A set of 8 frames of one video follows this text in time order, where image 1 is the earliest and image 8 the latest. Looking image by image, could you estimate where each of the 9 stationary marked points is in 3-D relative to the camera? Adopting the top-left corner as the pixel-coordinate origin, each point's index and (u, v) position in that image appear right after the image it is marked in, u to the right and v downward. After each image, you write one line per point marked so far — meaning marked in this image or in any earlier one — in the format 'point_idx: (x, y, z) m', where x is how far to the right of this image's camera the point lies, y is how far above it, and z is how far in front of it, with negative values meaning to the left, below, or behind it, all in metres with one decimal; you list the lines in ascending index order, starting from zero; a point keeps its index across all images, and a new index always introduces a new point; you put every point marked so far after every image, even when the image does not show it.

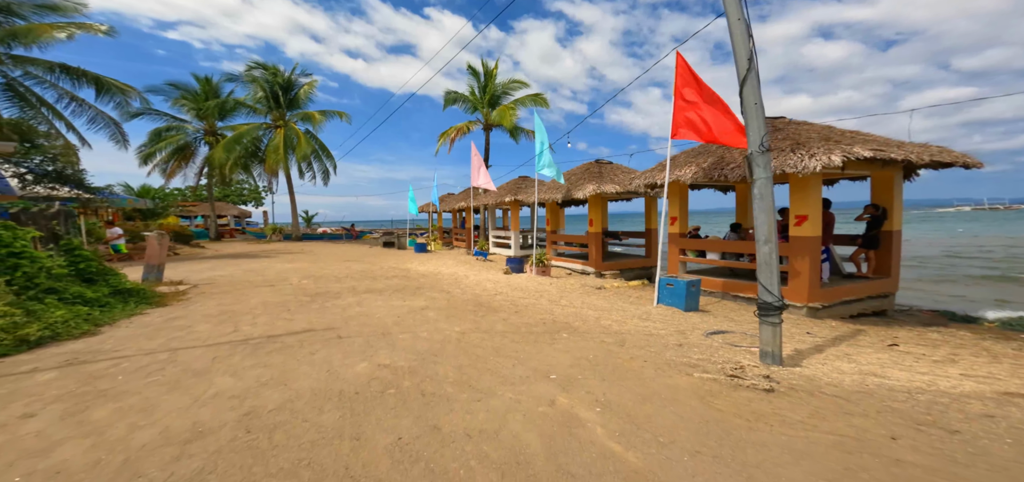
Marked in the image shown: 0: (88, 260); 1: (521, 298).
0: (-6.4, -0.3, +6.5) m
1: (+0.2, -1.3, +9.9) m
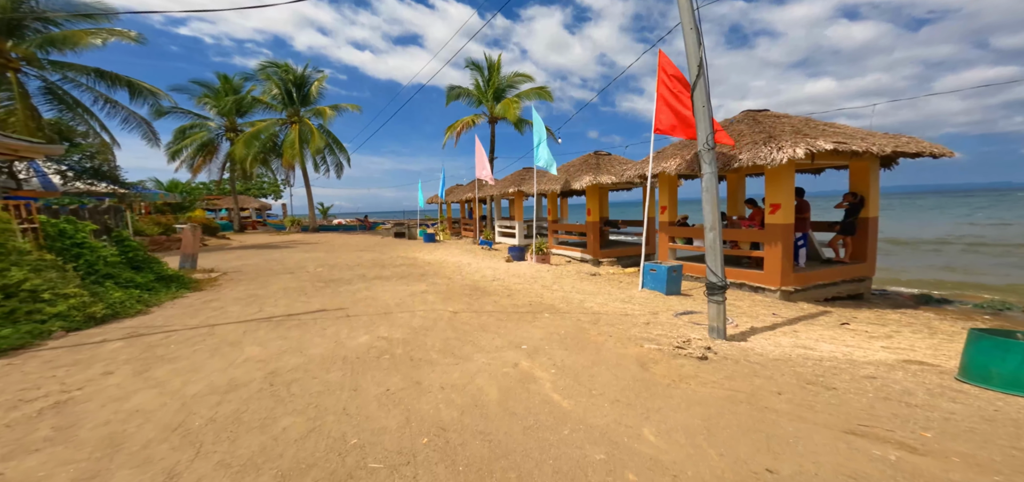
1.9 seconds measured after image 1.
0: (-6.6, -0.2, +7.5) m
1: (+0.1, -1.0, +10.7) m
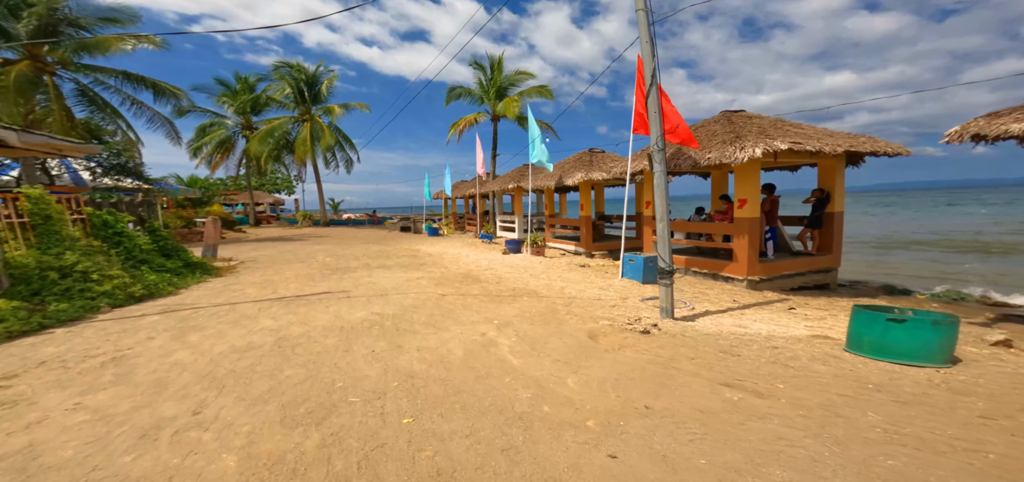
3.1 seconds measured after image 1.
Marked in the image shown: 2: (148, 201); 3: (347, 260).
0: (-7.0, 0.0, +8.6) m
1: (-0.1, -0.8, +11.6) m
2: (-8.7, +0.9, +10.1) m
3: (-4.8, -0.6, +12.6) m
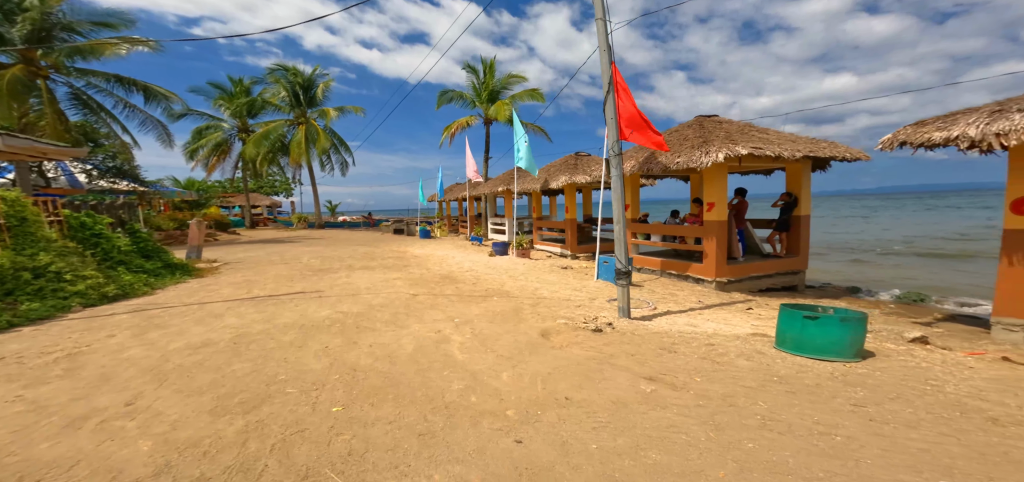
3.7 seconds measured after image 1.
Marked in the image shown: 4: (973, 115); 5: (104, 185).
0: (-7.6, 0.0, +8.8) m
1: (-0.7, -0.9, +11.8) m
2: (-9.3, +0.9, +10.4) m
3: (-5.4, -0.6, +12.8) m
4: (+5.1, +1.4, +4.7) m
5: (-17.7, +2.4, +18.4) m
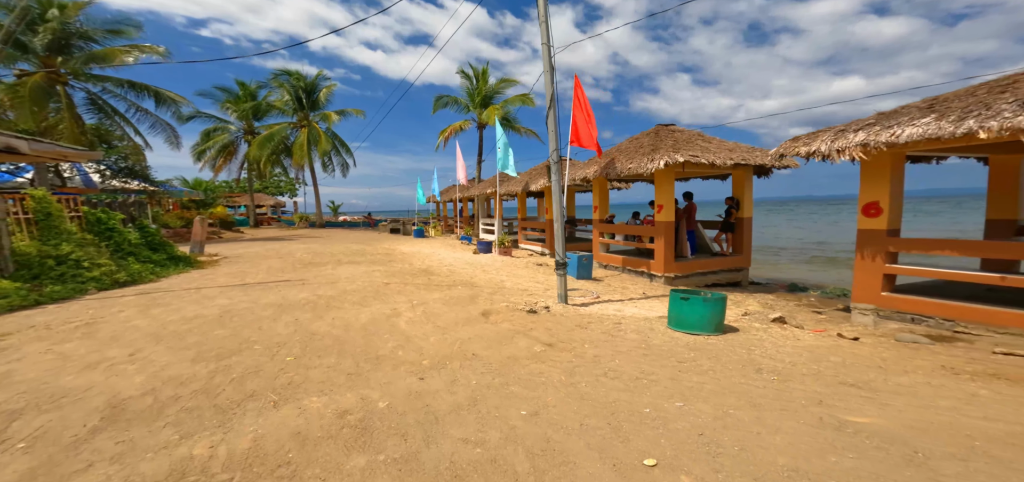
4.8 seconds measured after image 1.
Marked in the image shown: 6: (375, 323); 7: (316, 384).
0: (-8.4, +0.1, +10.0) m
1: (-1.5, -0.8, +12.9) m
2: (-10.1, +1.0, +11.6) m
3: (-6.2, -0.5, +14.0) m
4: (+4.2, +1.4, +5.7) m
5: (-18.4, +2.6, +19.7) m
6: (-1.9, -1.2, +5.8) m
7: (-1.6, -1.1, +3.7) m
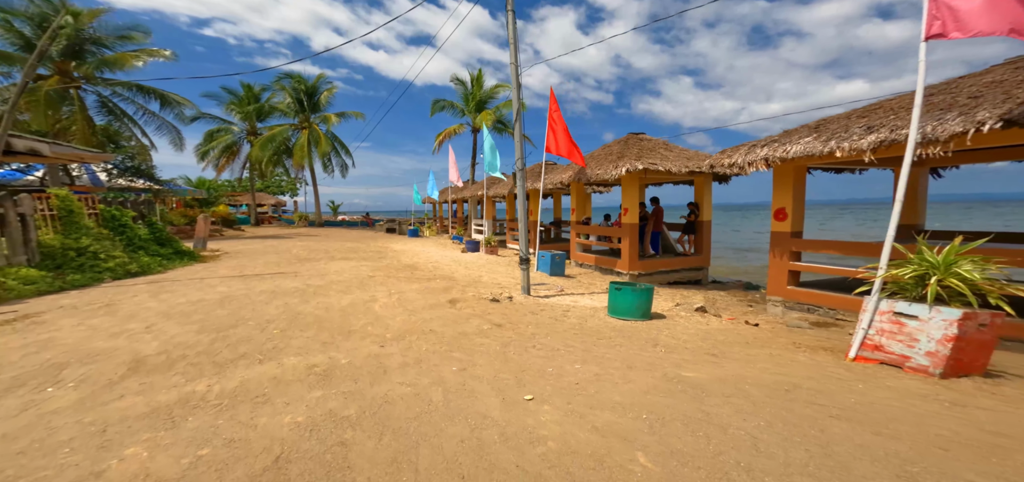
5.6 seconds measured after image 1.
0: (-9.0, +0.3, +11.0) m
1: (-2.1, -0.8, +13.8) m
2: (-10.7, +1.2, +12.5) m
3: (-6.8, -0.4, +14.9) m
4: (+3.6, +1.4, +6.6) m
5: (-18.9, +2.8, +20.7) m
6: (-2.5, -1.1, +6.7) m
7: (-2.3, -1.1, +4.6) m
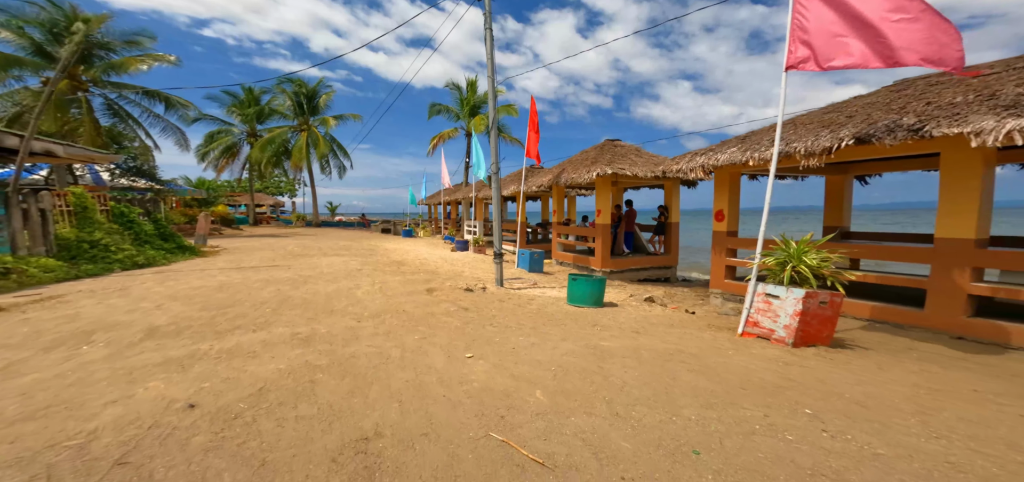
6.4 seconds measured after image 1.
0: (-9.6, +0.4, +11.7) m
1: (-2.7, -0.7, +14.6) m
2: (-11.2, +1.3, +13.3) m
3: (-7.4, -0.4, +15.7) m
4: (+3.1, +1.5, +7.4) m
5: (-19.5, +2.9, +21.5) m
6: (-3.1, -1.0, +7.5) m
7: (-2.8, -1.0, +5.4) m
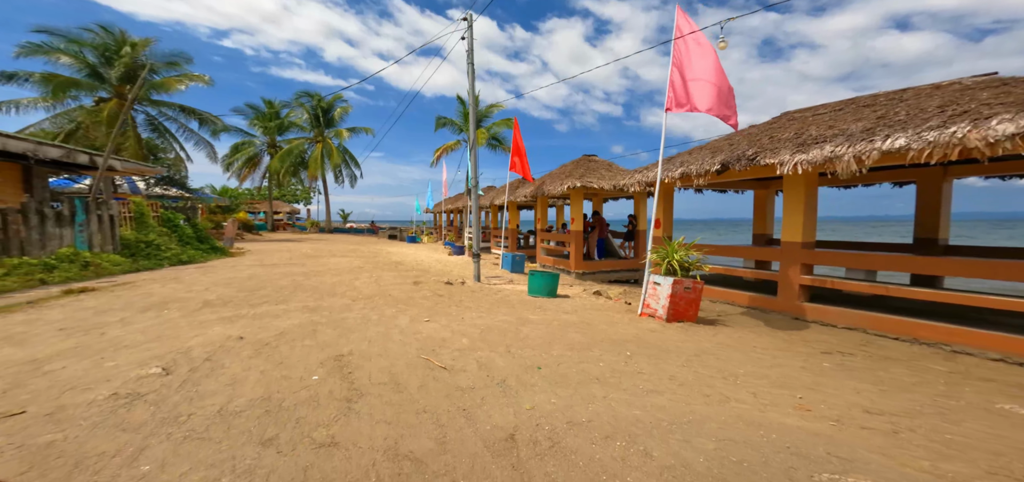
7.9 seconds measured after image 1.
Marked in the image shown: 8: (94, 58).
0: (-10.0, +0.3, +13.6) m
1: (-3.1, -0.9, +16.3) m
2: (-11.6, +1.2, +15.3) m
3: (-7.7, -0.5, +17.5) m
4: (+2.5, +1.4, +9.0) m
5: (-19.6, +2.8, +23.7) m
6: (-3.6, -1.0, +9.2) m
7: (-3.5, -1.0, +7.1) m
8: (-17.5, +7.4, +17.8) m
